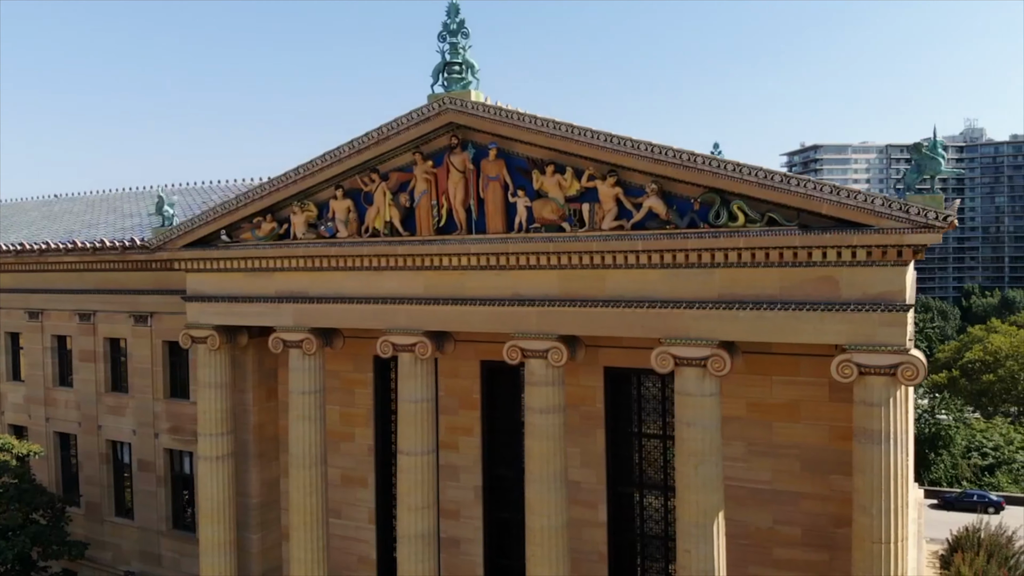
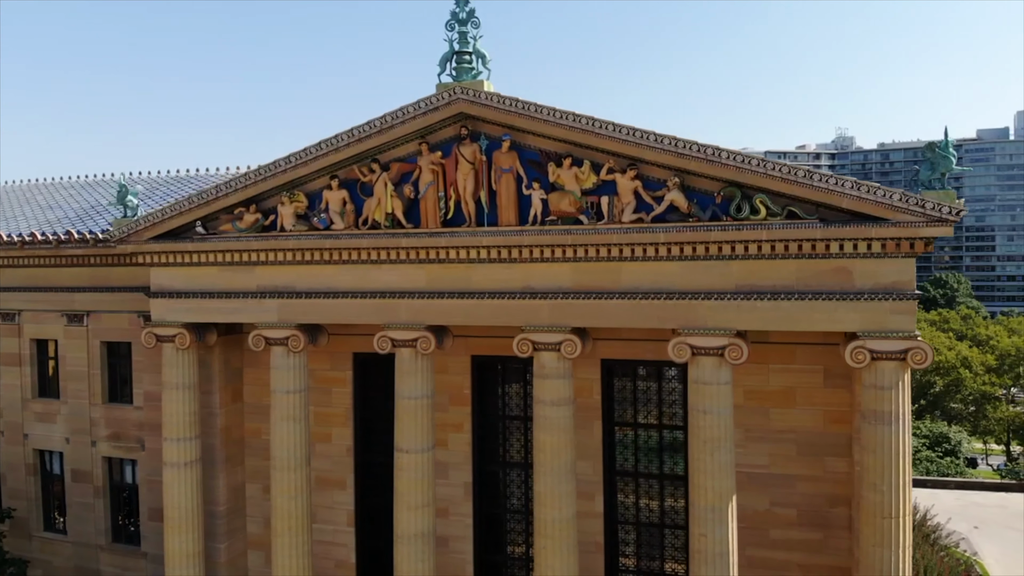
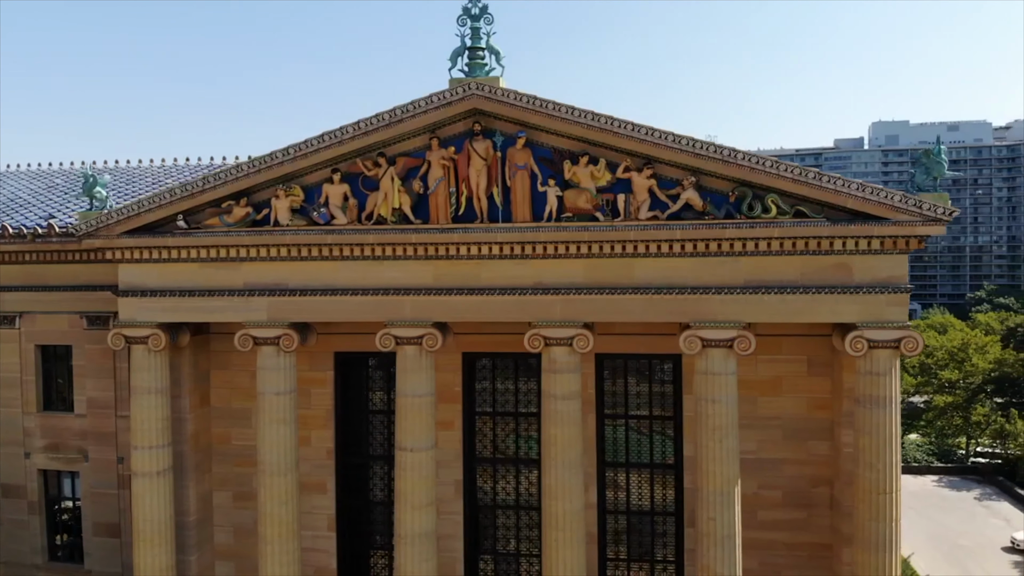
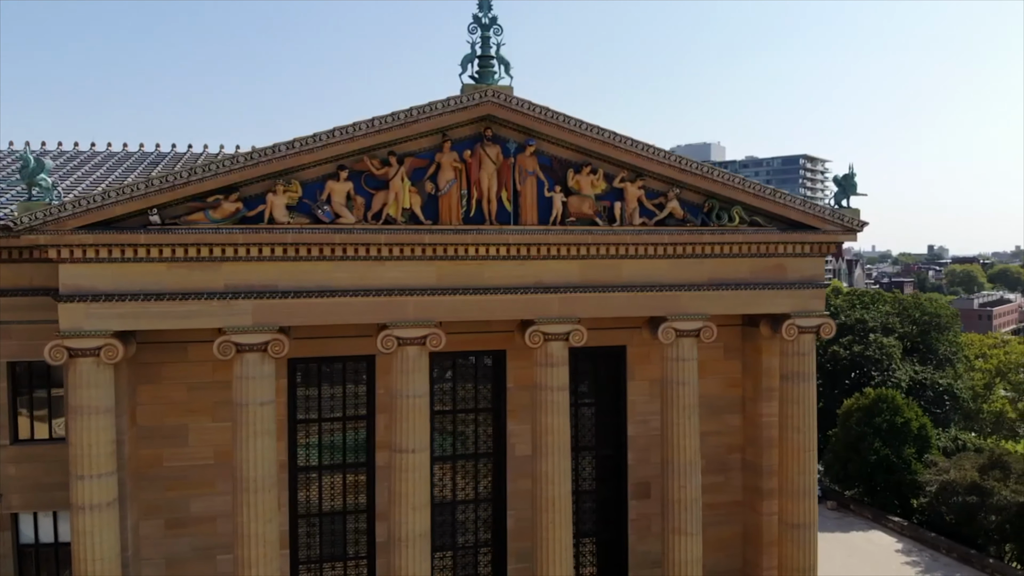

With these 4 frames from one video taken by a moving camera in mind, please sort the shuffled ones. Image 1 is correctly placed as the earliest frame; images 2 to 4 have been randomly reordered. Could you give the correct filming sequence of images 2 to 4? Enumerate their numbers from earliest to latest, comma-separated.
2, 3, 4
